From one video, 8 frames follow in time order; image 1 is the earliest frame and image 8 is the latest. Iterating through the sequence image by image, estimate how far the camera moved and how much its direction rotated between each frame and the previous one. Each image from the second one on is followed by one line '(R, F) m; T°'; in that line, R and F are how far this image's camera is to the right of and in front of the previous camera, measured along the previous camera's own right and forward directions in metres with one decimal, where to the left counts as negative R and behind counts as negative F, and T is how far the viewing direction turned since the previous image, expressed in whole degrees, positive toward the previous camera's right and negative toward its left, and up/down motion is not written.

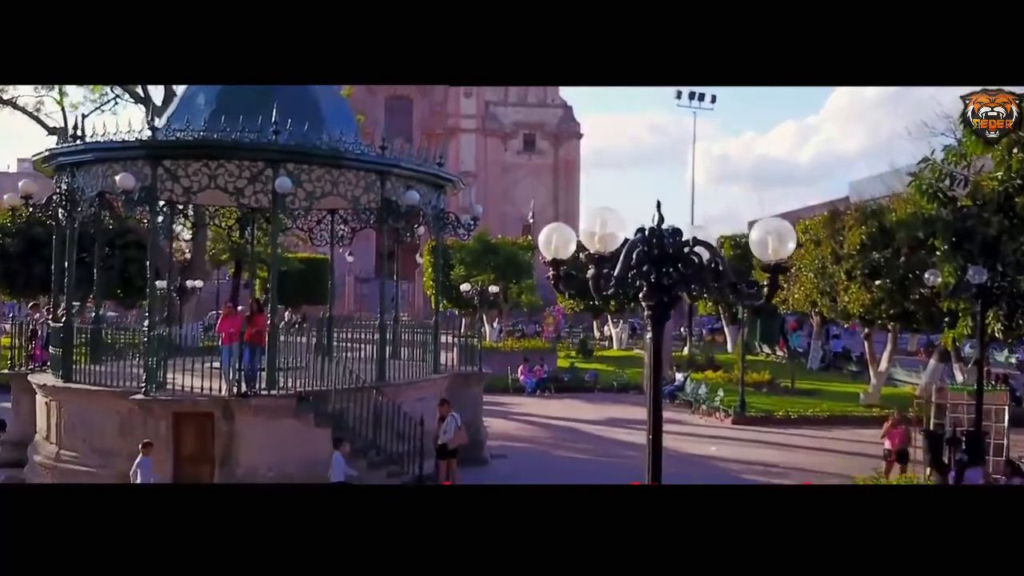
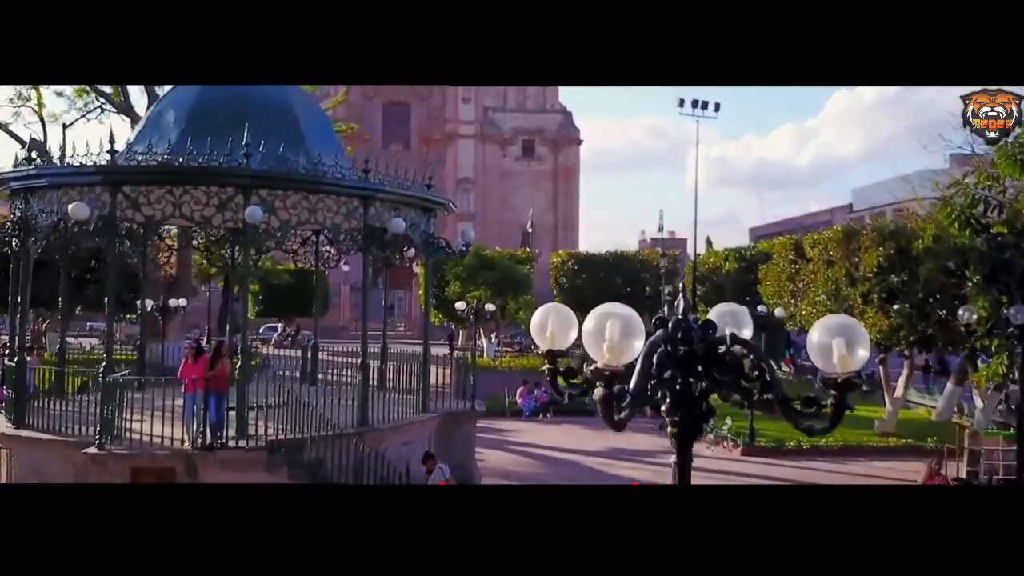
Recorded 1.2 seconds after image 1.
(0.0, +0.5) m; 0°
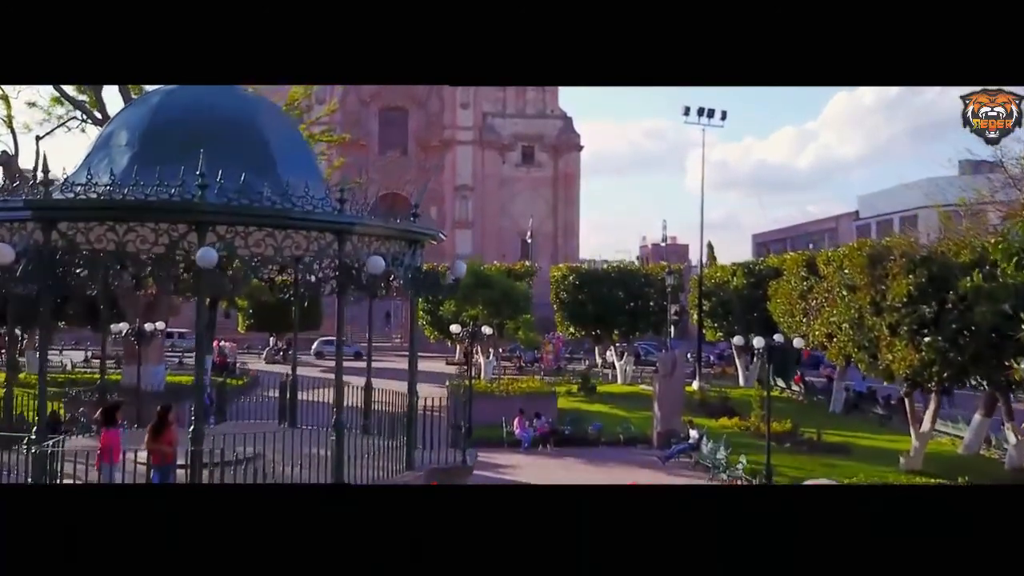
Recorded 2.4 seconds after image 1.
(0.0, +0.7) m; 0°
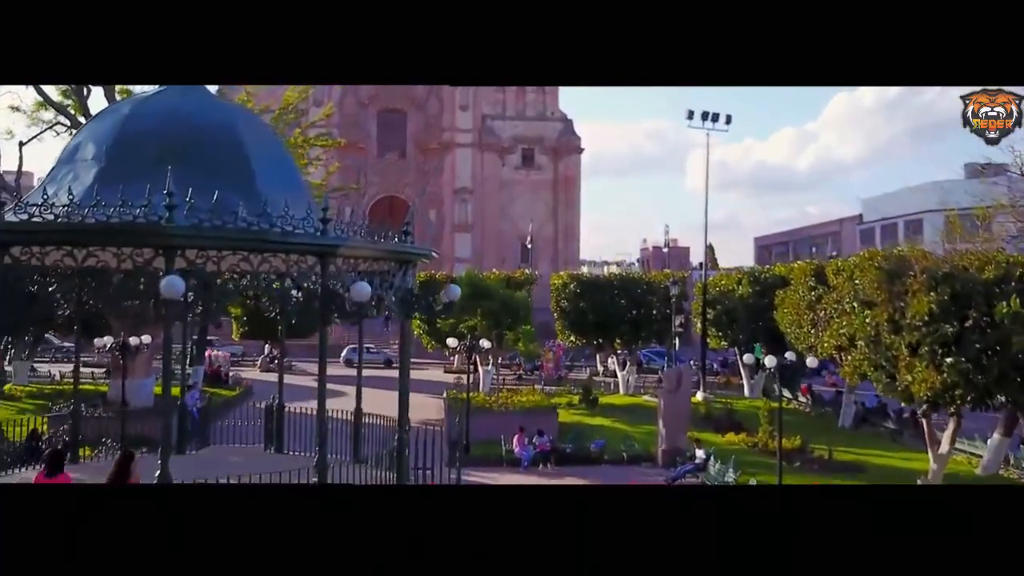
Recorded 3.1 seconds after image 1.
(0.0, +0.4) m; 0°
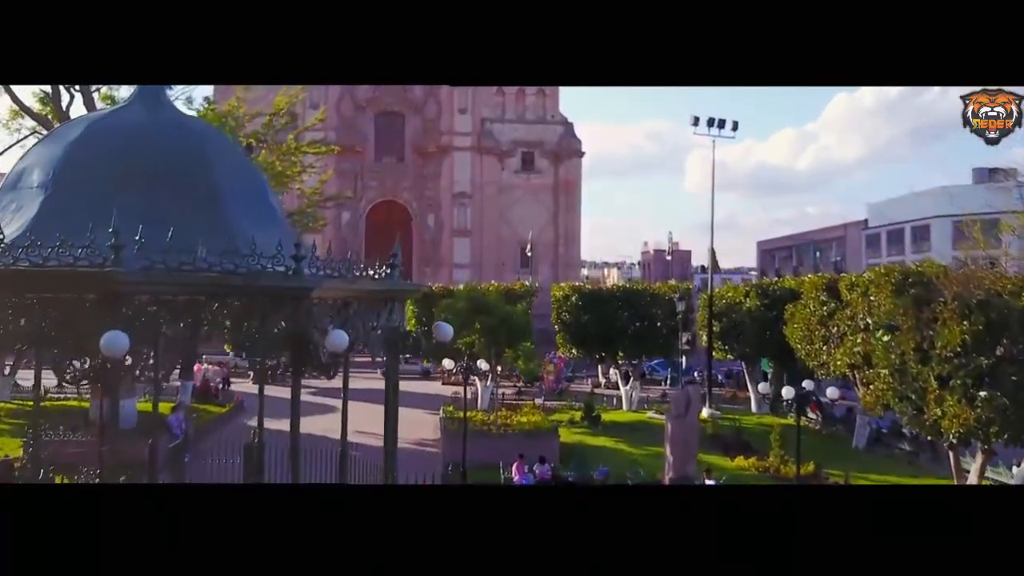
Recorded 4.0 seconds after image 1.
(0.0, +0.6) m; 0°
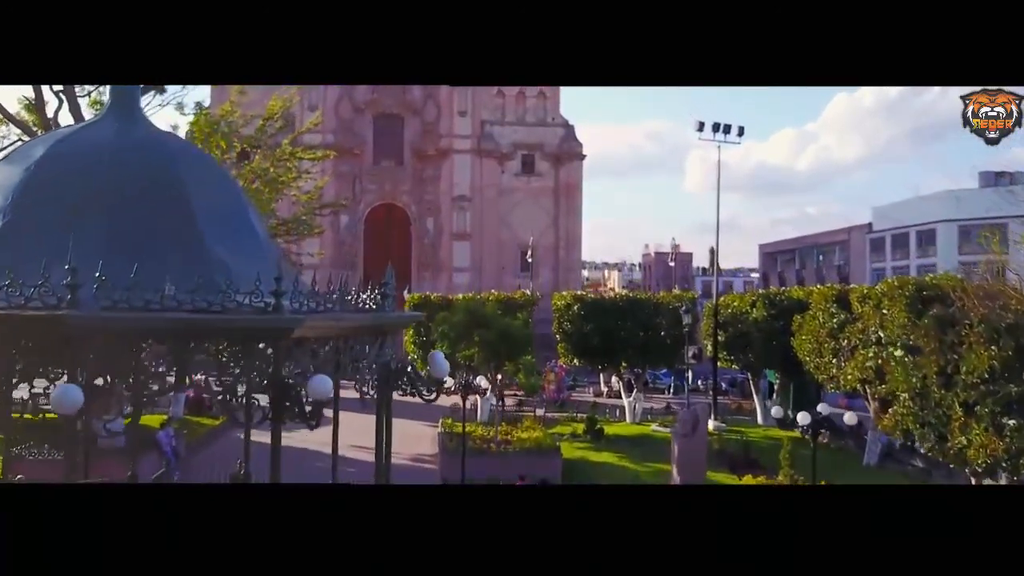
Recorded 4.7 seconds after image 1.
(0.0, +0.4) m; 0°
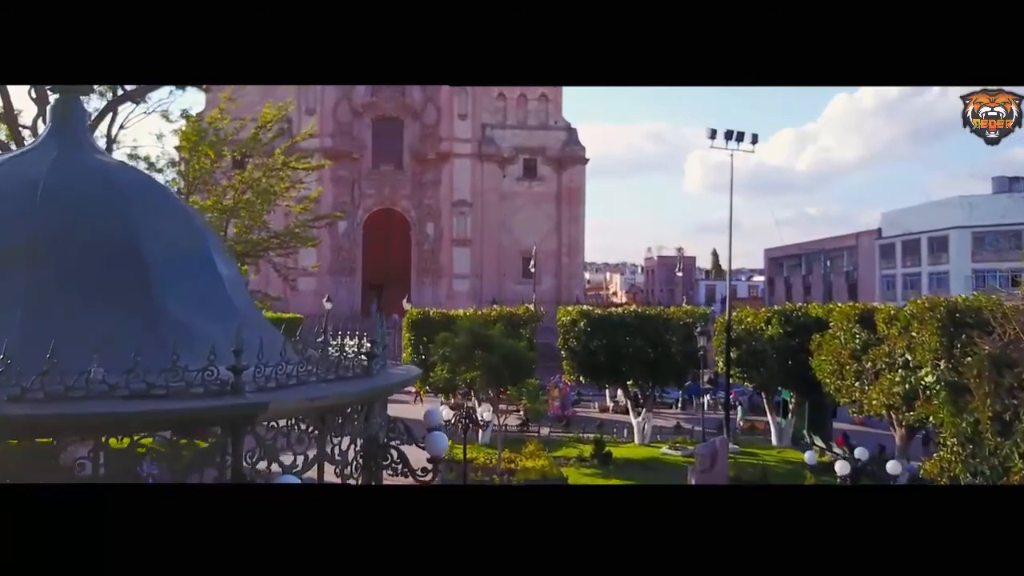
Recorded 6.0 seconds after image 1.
(0.0, +0.7) m; 0°
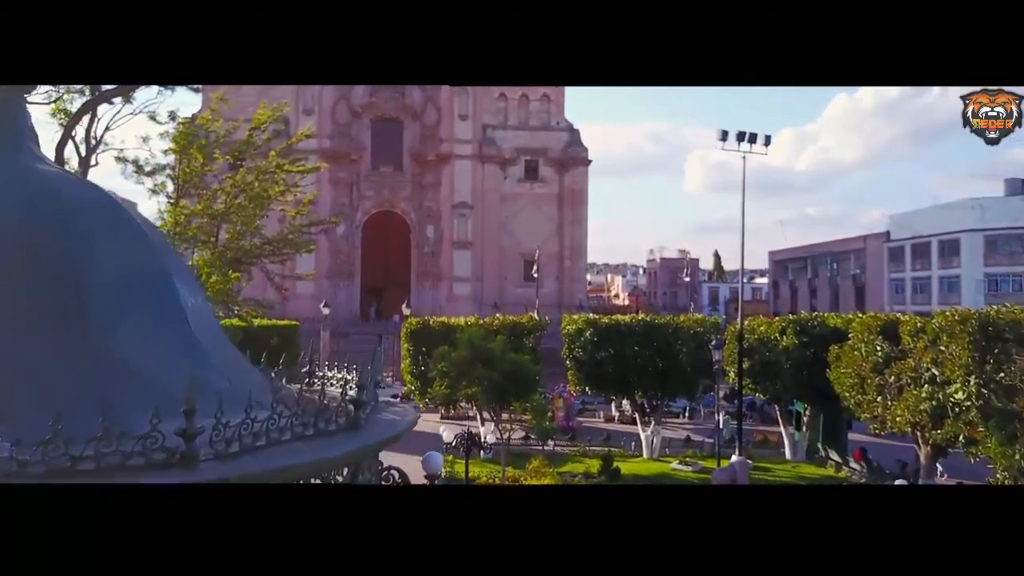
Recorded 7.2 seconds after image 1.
(0.0, +0.6) m; 0°
